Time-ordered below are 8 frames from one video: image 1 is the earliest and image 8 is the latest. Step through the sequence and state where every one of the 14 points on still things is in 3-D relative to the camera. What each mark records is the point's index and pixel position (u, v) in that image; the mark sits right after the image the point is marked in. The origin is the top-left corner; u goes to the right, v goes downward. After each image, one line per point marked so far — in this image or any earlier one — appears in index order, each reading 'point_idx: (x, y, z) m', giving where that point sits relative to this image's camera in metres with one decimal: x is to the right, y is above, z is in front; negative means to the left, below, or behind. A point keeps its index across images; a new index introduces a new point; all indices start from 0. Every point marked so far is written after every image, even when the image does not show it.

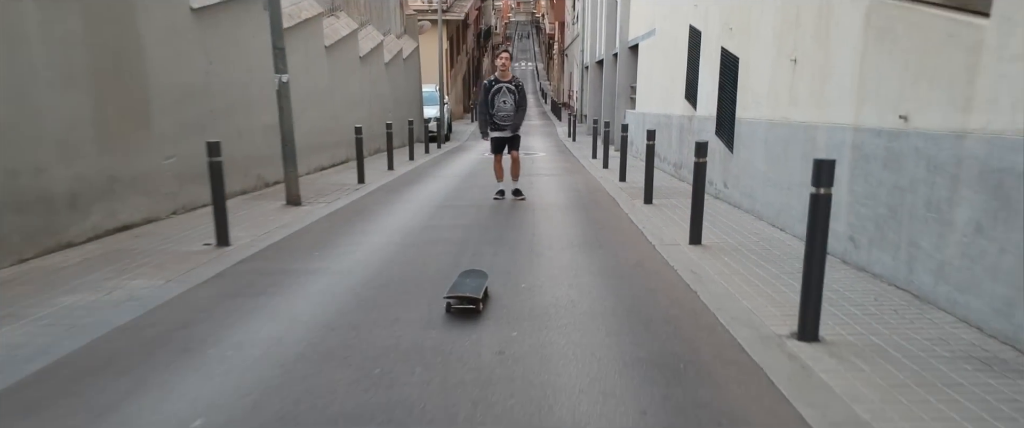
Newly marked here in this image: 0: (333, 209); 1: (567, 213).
0: (-2.2, +0.1, +8.3) m
1: (+0.6, 0.0, +7.7) m
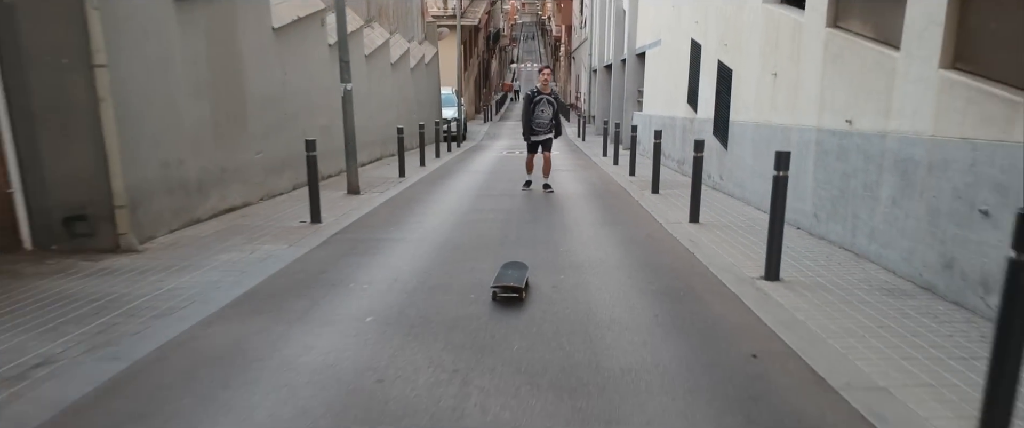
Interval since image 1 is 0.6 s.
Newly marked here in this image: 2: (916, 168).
0: (-1.8, +0.3, +9.8) m
1: (+1.0, +0.2, +9.2) m
2: (+2.8, +0.3, +4.7) m
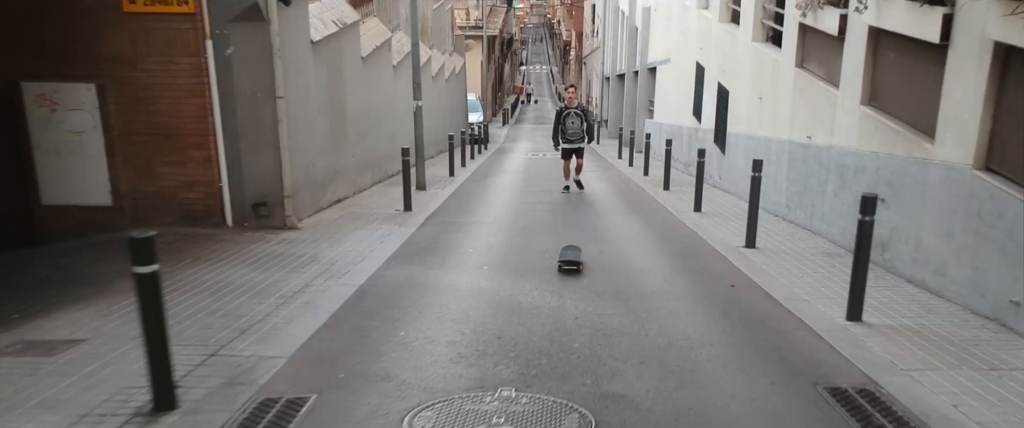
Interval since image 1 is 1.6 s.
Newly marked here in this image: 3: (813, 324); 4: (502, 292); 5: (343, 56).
0: (-1.1, +0.4, +12.0) m
1: (+1.7, +0.3, +11.4) m
2: (+3.4, +0.4, +6.9) m
3: (+2.1, -0.8, +4.7) m
4: (-0.1, -0.6, +5.6) m
5: (-2.6, +2.4, +10.3) m
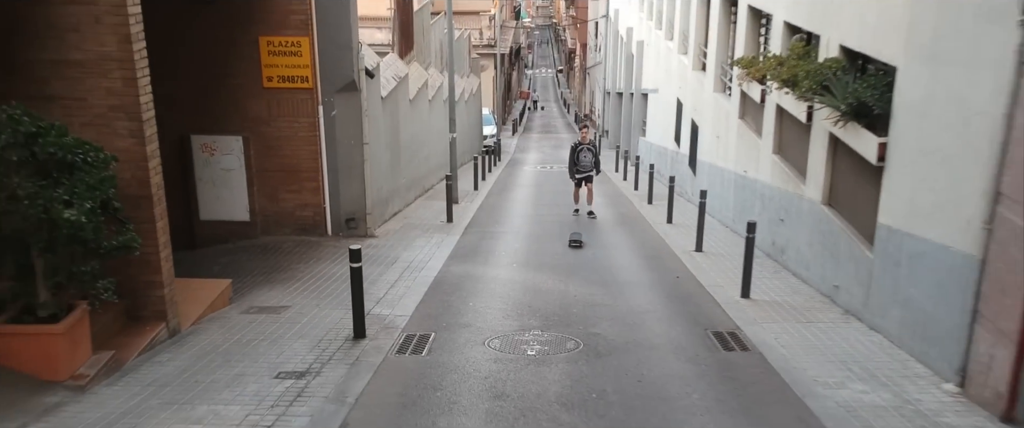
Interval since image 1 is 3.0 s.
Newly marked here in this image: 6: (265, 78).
0: (-0.8, +0.2, +15.1) m
1: (+2.0, +0.1, +14.5) m
2: (+3.7, +0.2, +10.0) m
3: (+2.4, -1.0, +7.8) m
4: (+0.2, -0.8, +8.7) m
5: (-2.3, +2.2, +13.4) m
6: (-3.7, +2.0, +10.0) m
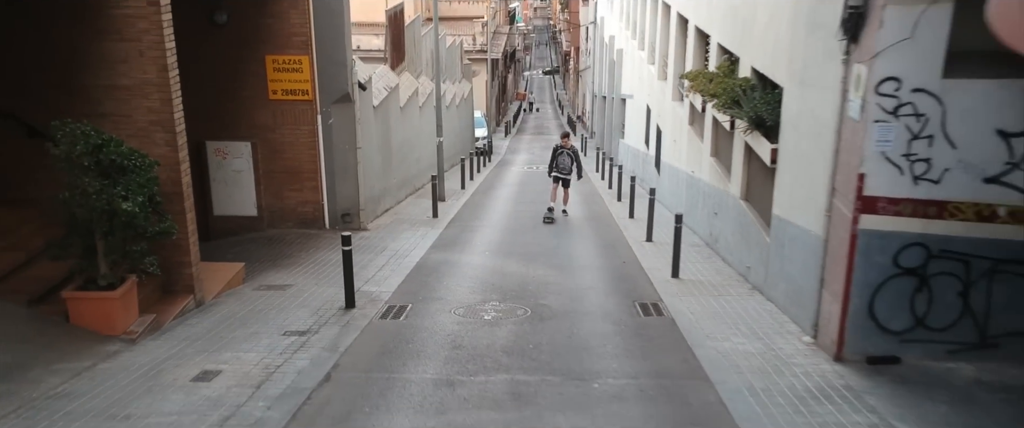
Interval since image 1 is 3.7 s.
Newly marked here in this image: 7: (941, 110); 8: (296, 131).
0: (-1.2, +0.3, +16.6) m
1: (+1.6, +0.2, +16.0) m
2: (+3.3, +0.3, +11.4) m
3: (+2.0, -0.9, +9.2) m
4: (-0.2, -0.8, +10.1) m
5: (-2.7, +2.3, +14.9) m
6: (-4.1, +2.1, +11.5) m
7: (+3.5, +0.9, +5.5) m
8: (-3.7, +1.4, +11.7) m
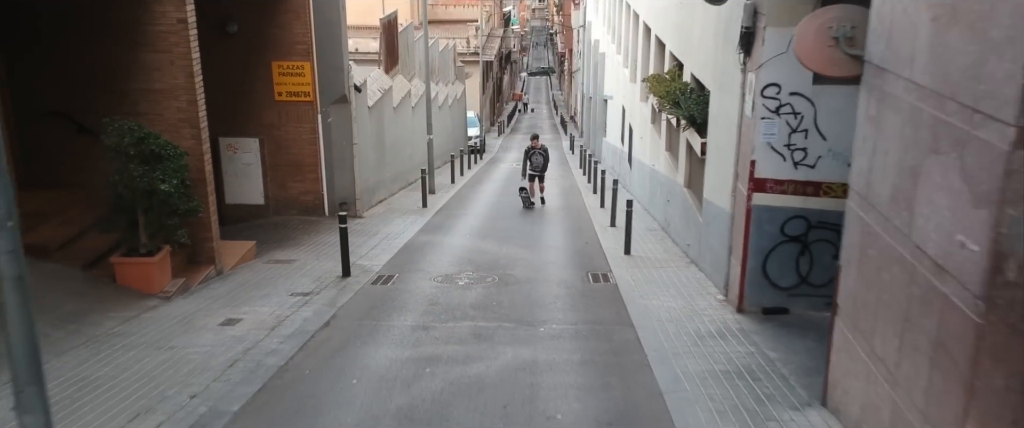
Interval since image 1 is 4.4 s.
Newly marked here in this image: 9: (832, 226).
0: (-1.7, +0.5, +18.0) m
1: (+1.2, +0.4, +17.4) m
2: (+2.9, +0.6, +12.9) m
3: (+1.6, -0.6, +10.7) m
4: (-0.7, -0.5, +11.6) m
5: (-3.1, +2.5, +16.3) m
6: (-4.5, +2.3, +12.9) m
7: (+3.1, +1.1, +7.0) m
8: (-4.1, +1.7, +13.1) m
9: (+3.4, -0.1, +7.2) m
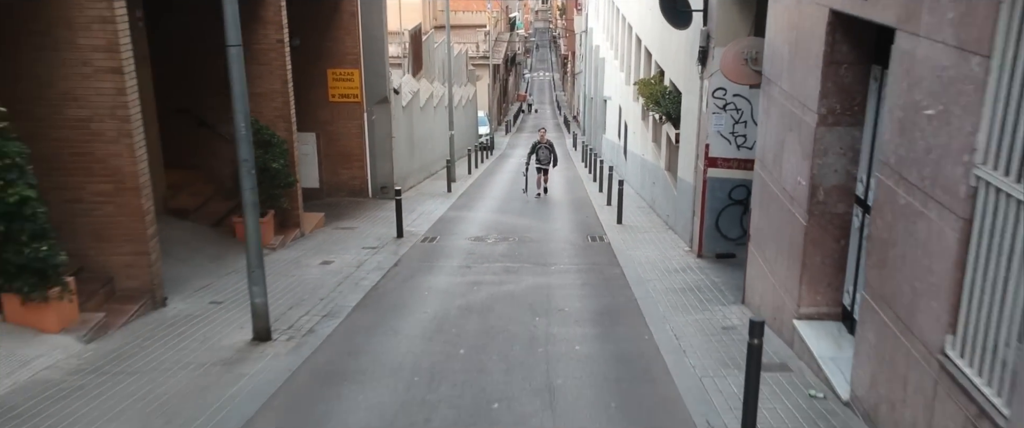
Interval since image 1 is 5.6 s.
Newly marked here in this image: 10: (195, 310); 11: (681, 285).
0: (-1.3, +0.9, +20.7) m
1: (+1.5, +0.8, +20.1) m
2: (+3.2, +1.0, +15.5) m
3: (+1.8, -0.2, +13.4) m
4: (-0.4, -0.1, +14.3) m
5: (-2.8, +3.0, +19.0) m
6: (-4.2, +2.7, +15.6) m
7: (+3.4, +1.5, +9.6) m
8: (-3.8, +2.1, +15.8) m
9: (+3.7, +0.3, +9.9) m
10: (-3.5, -1.1, +7.5) m
11: (+2.2, -0.9, +8.8) m
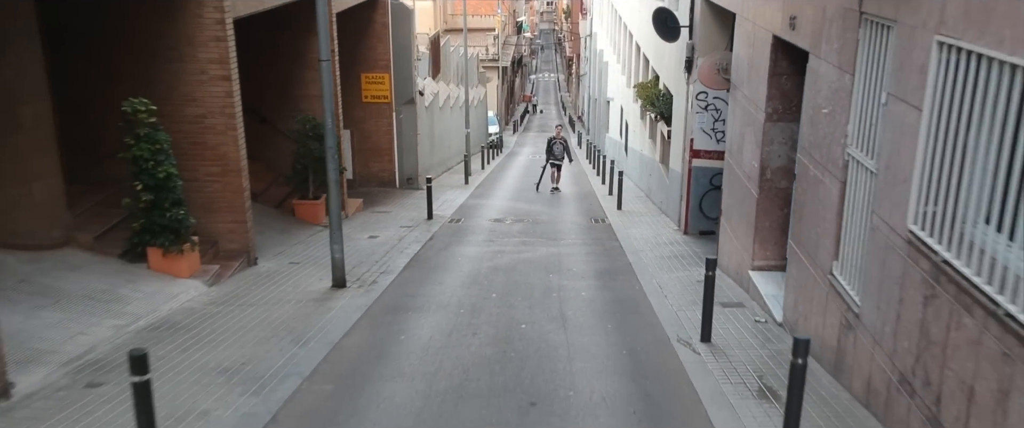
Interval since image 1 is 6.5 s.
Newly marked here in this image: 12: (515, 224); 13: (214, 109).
0: (-1.0, +1.2, +22.6) m
1: (+1.8, +1.1, +22.0) m
2: (+3.5, +1.3, +17.5) m
3: (+2.2, +0.1, +15.3) m
4: (0.0, +0.2, +16.2) m
5: (-2.5, +3.3, +20.9) m
6: (-3.9, +3.1, +17.6) m
7: (+3.7, +1.8, +11.5) m
8: (-3.5, +2.4, +17.8) m
9: (+4.0, +0.6, +11.8) m
10: (-3.3, -0.8, +9.4) m
11: (+2.5, -0.6, +10.7) m
12: (+0.1, -0.2, +13.4) m
13: (-3.9, +1.4, +8.8) m
